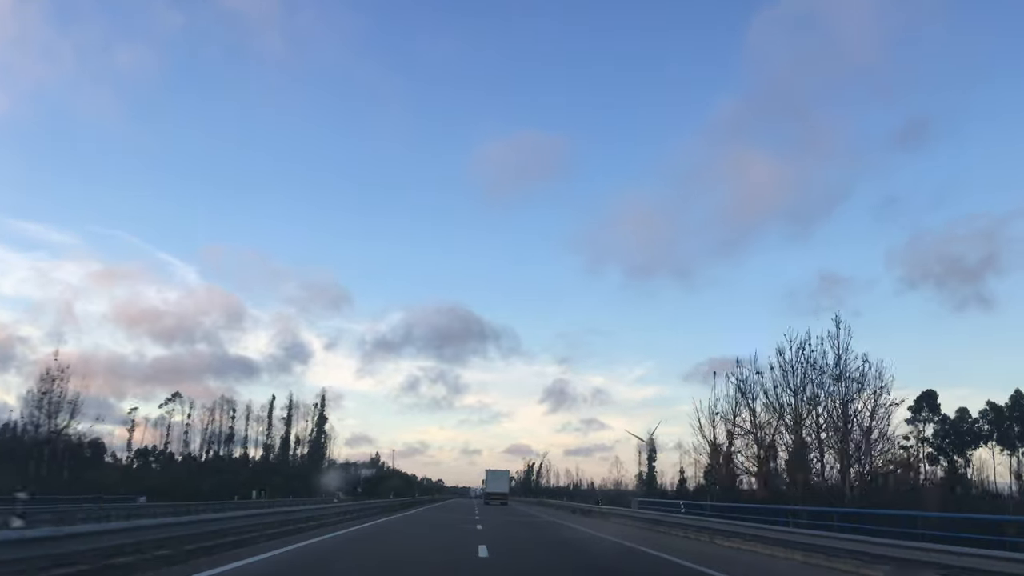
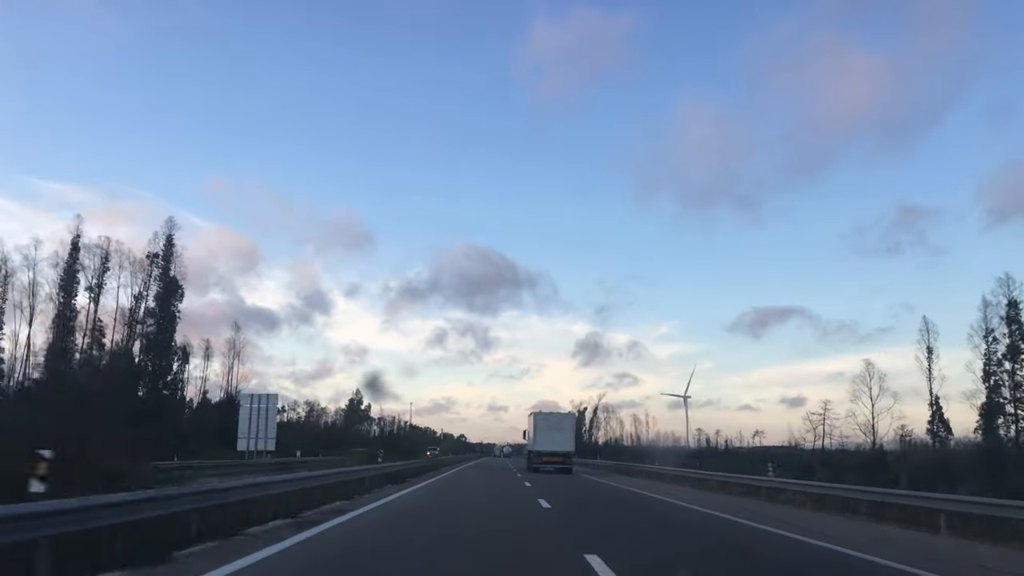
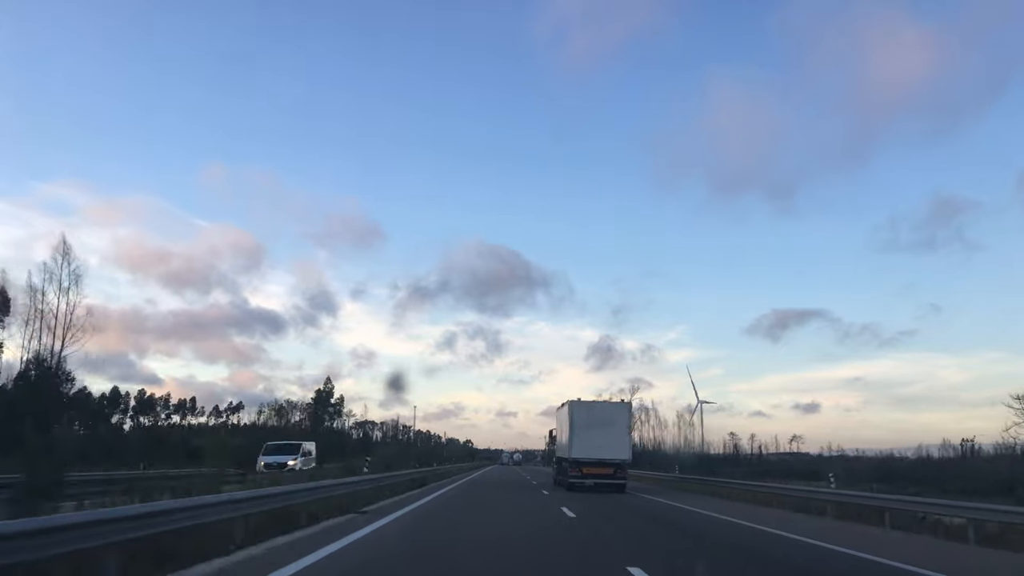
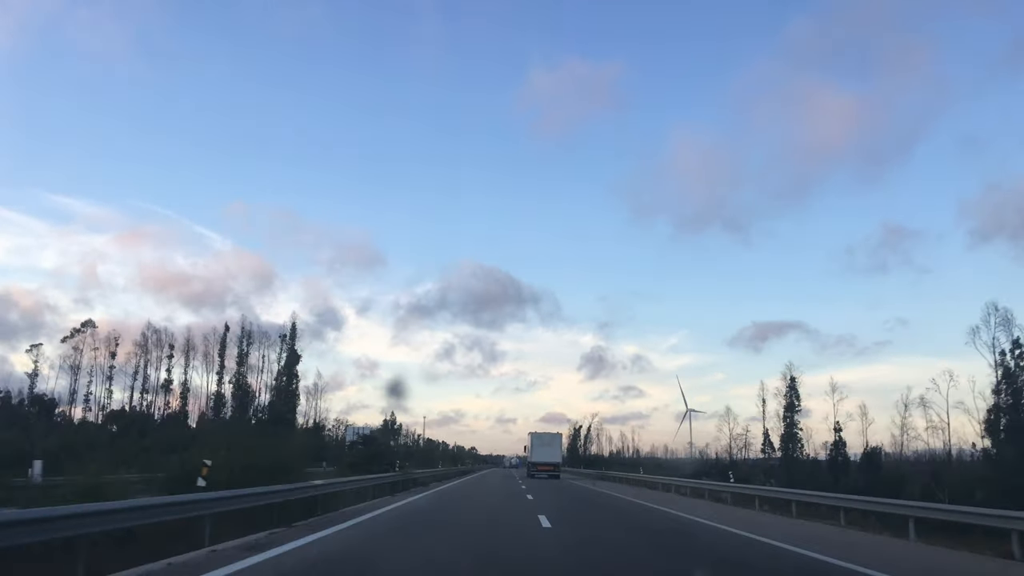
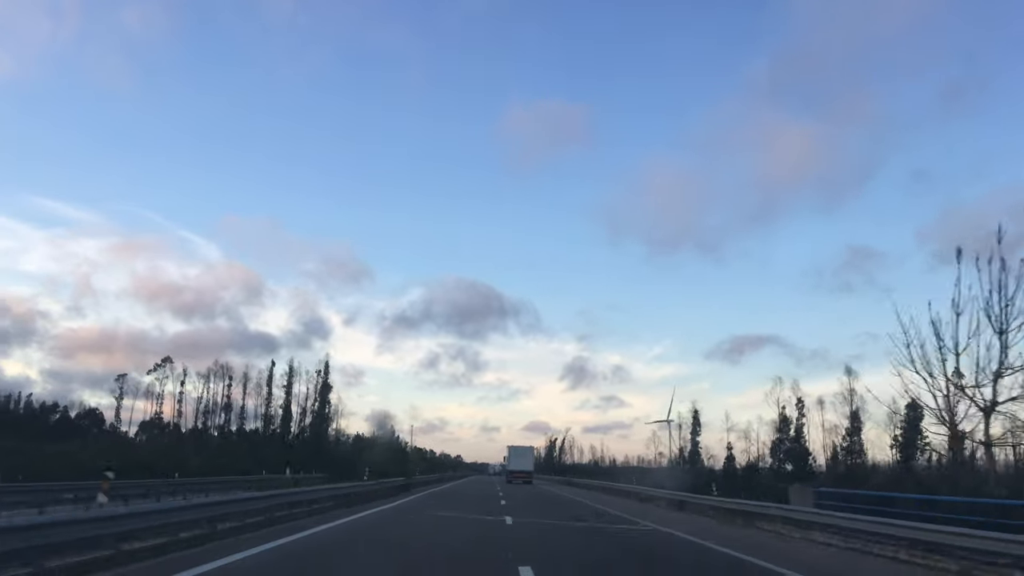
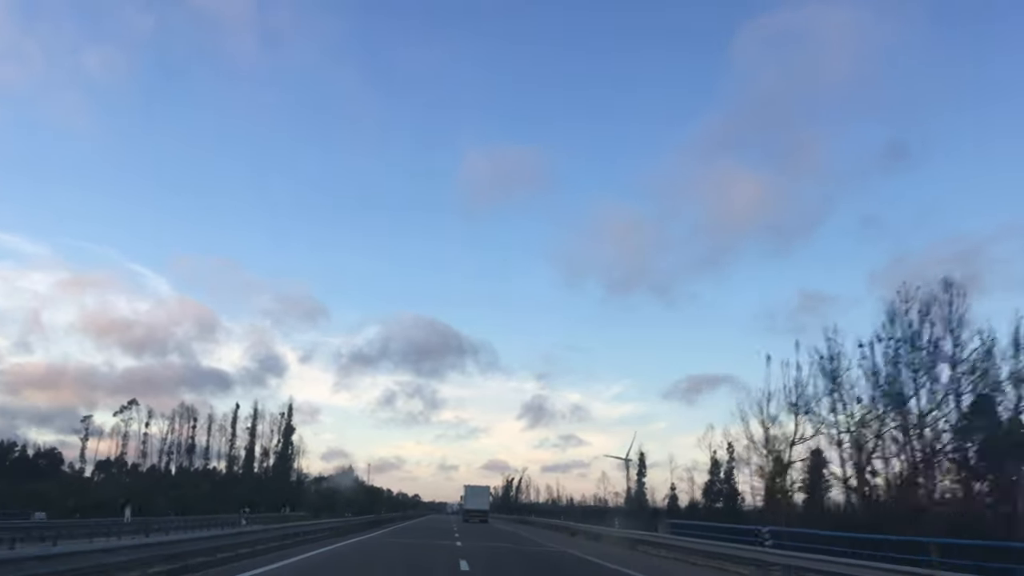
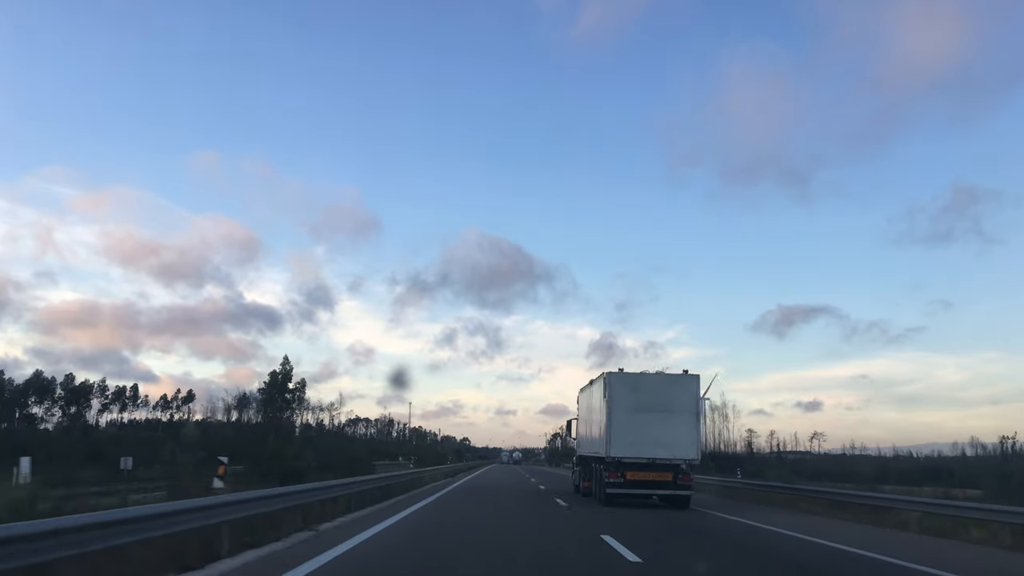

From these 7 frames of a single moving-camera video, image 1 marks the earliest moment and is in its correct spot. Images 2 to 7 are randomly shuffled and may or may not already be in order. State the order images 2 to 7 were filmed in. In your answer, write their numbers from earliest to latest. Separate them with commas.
6, 5, 4, 2, 3, 7
